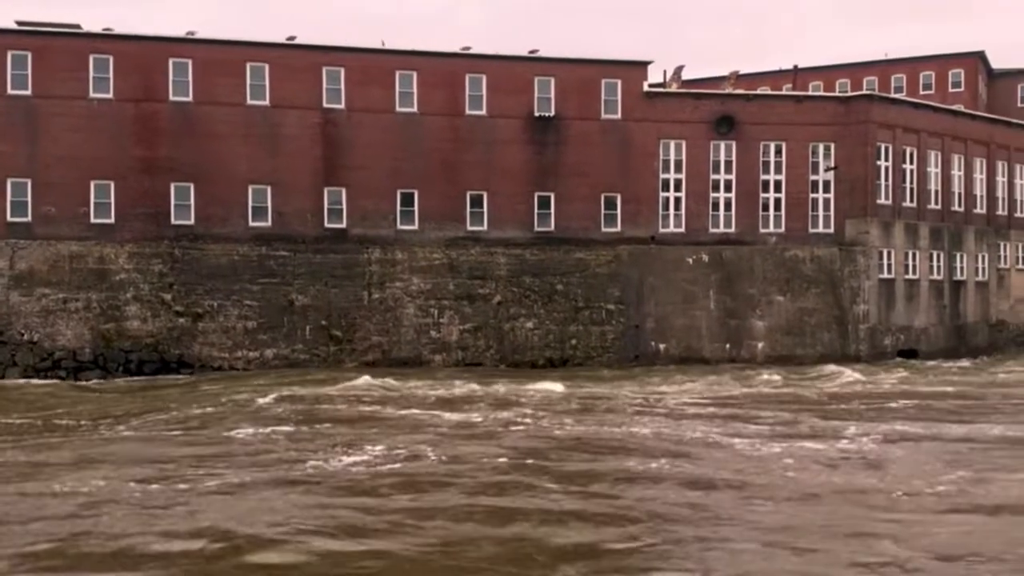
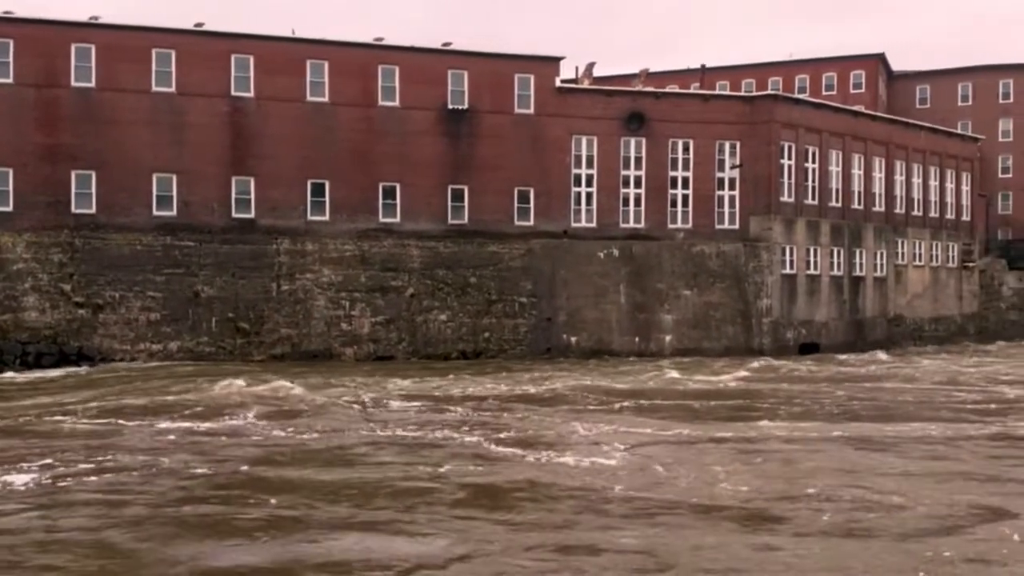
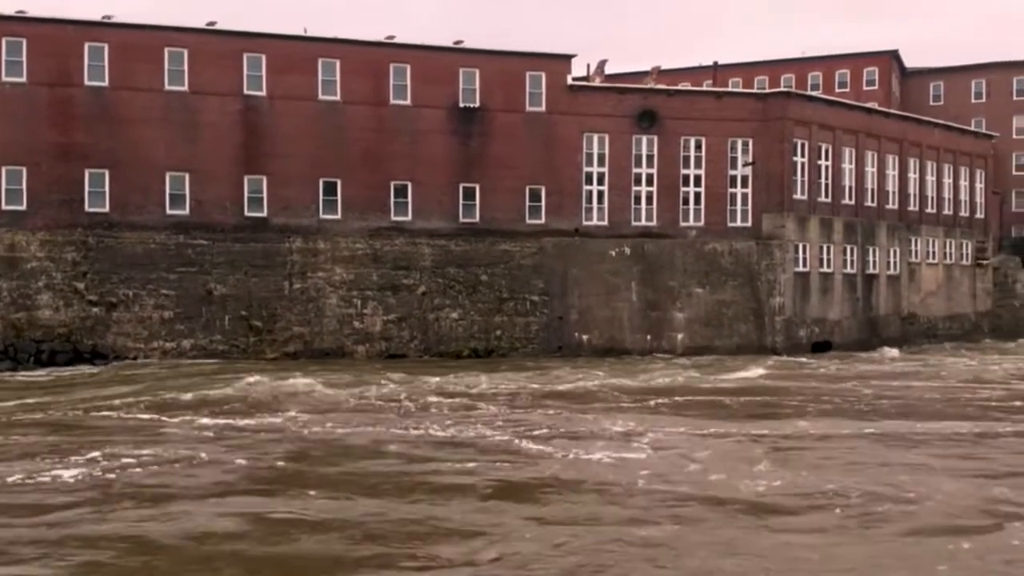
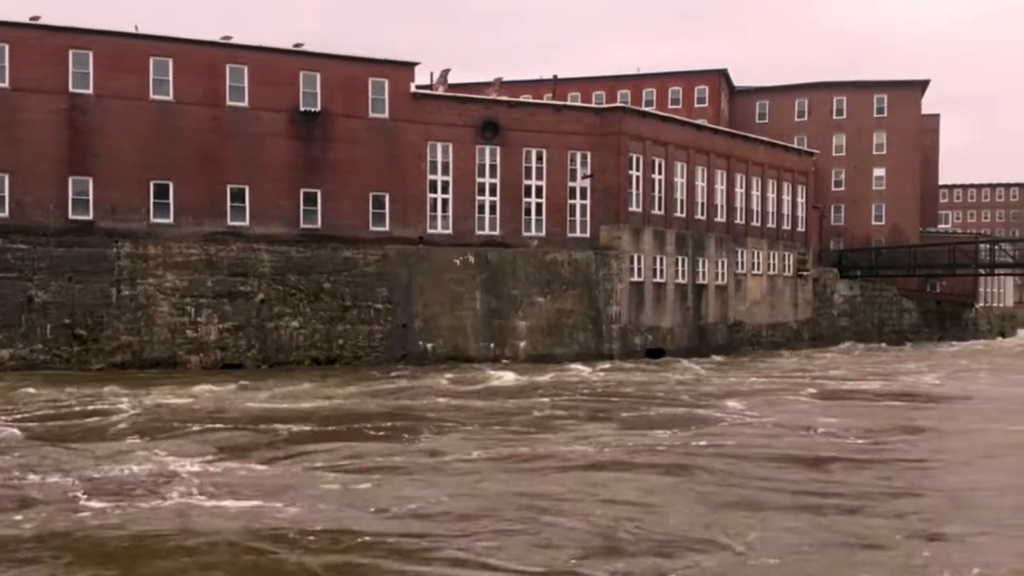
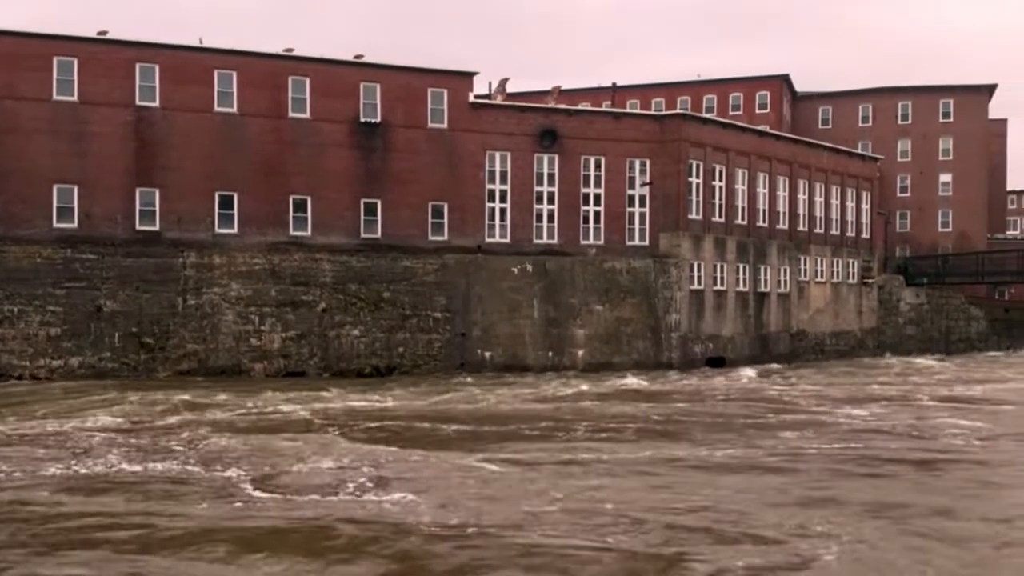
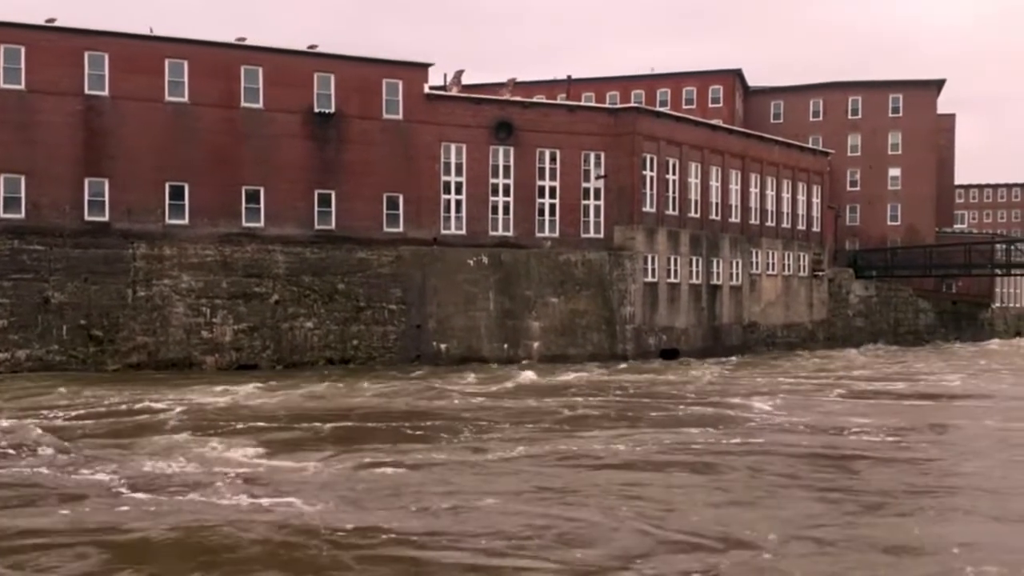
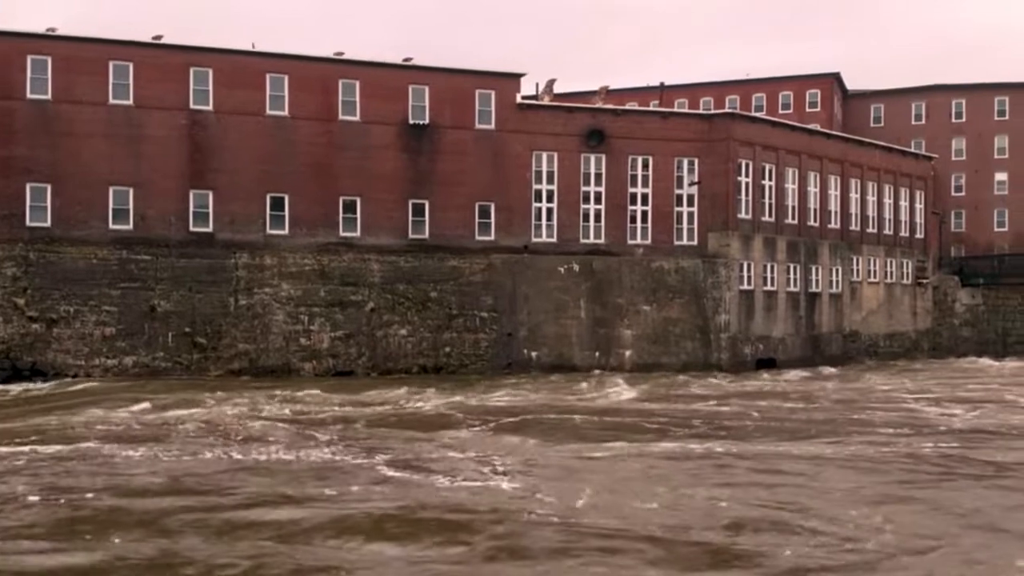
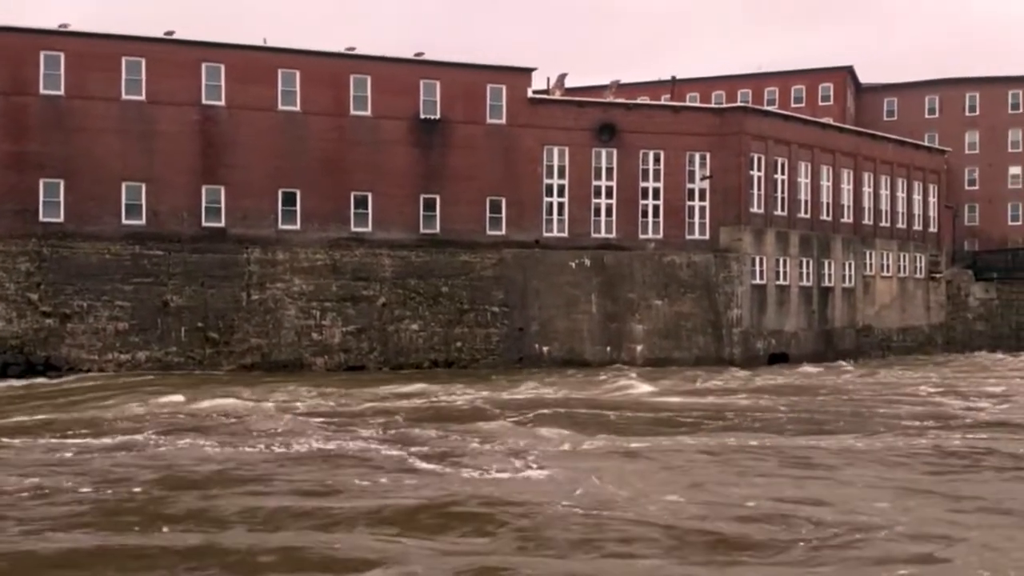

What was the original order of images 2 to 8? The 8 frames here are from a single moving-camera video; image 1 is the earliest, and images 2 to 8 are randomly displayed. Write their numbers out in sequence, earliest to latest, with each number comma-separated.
3, 2, 8, 7, 5, 6, 4
